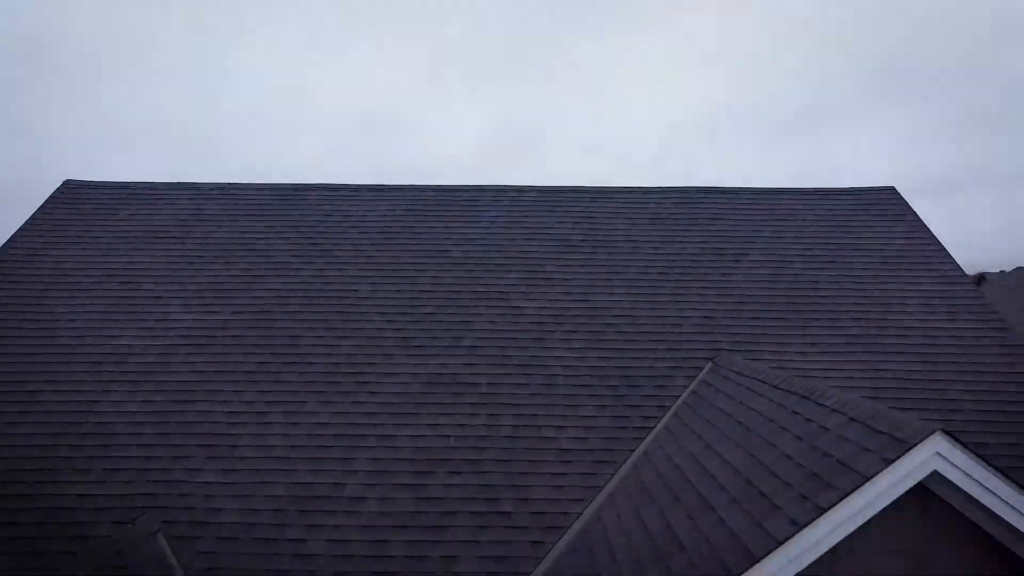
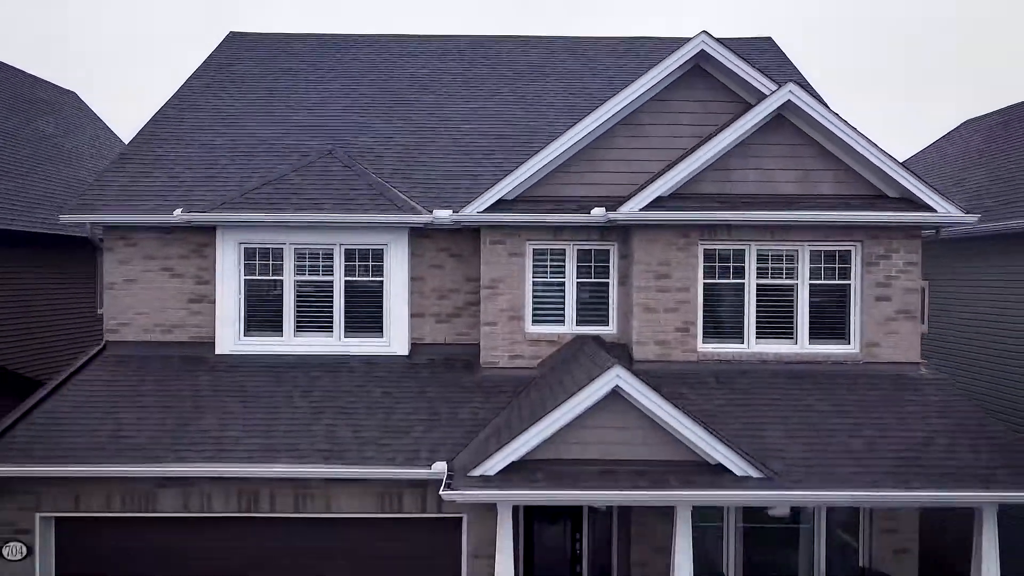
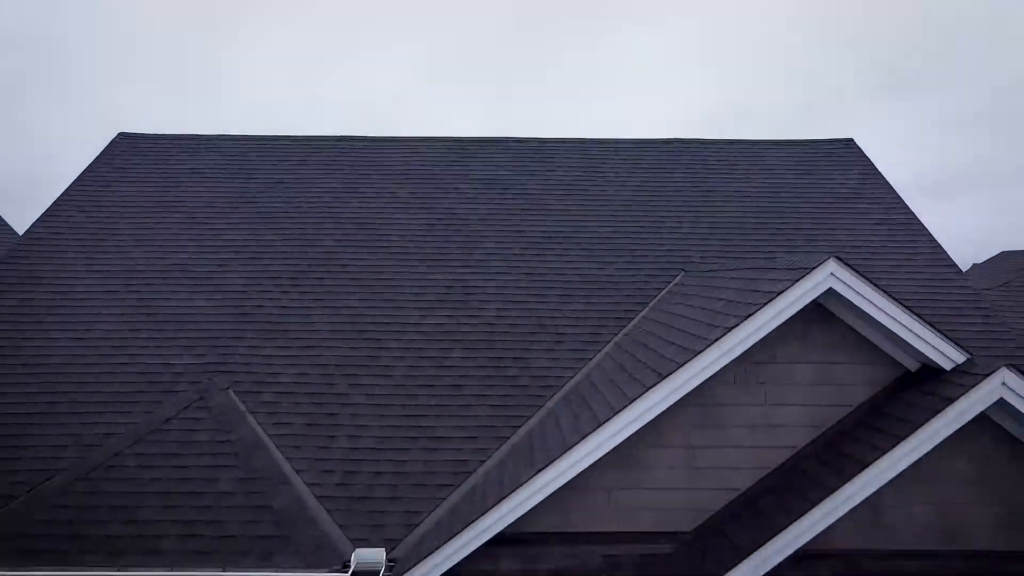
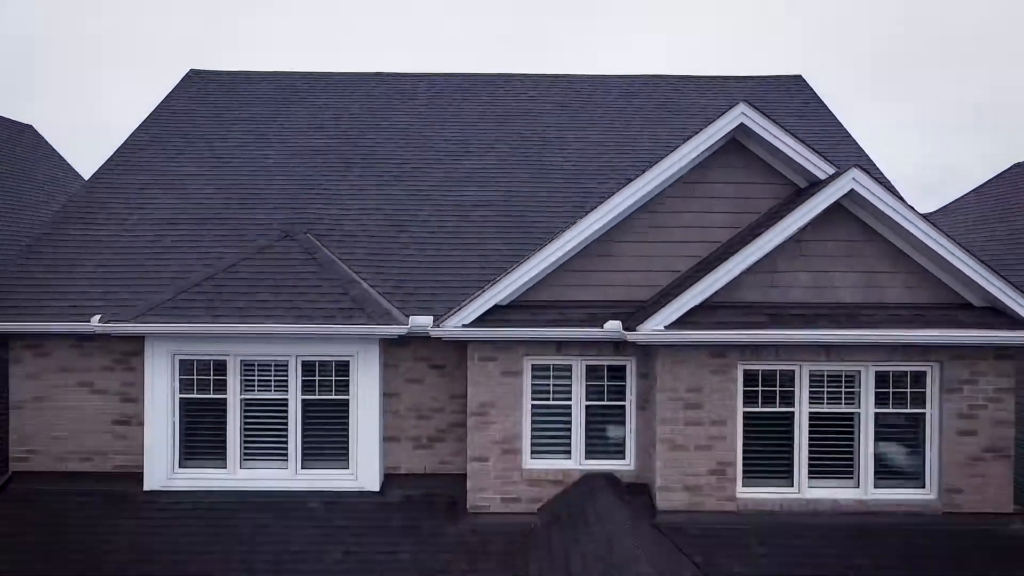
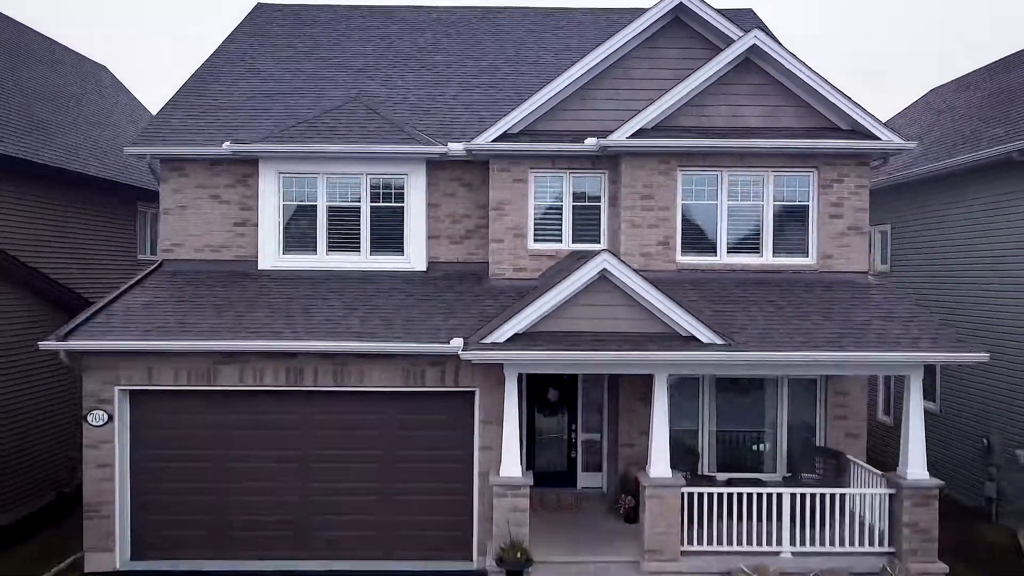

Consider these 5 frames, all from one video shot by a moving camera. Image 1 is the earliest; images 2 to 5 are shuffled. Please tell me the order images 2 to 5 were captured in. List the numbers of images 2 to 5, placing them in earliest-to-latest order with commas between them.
3, 4, 2, 5
